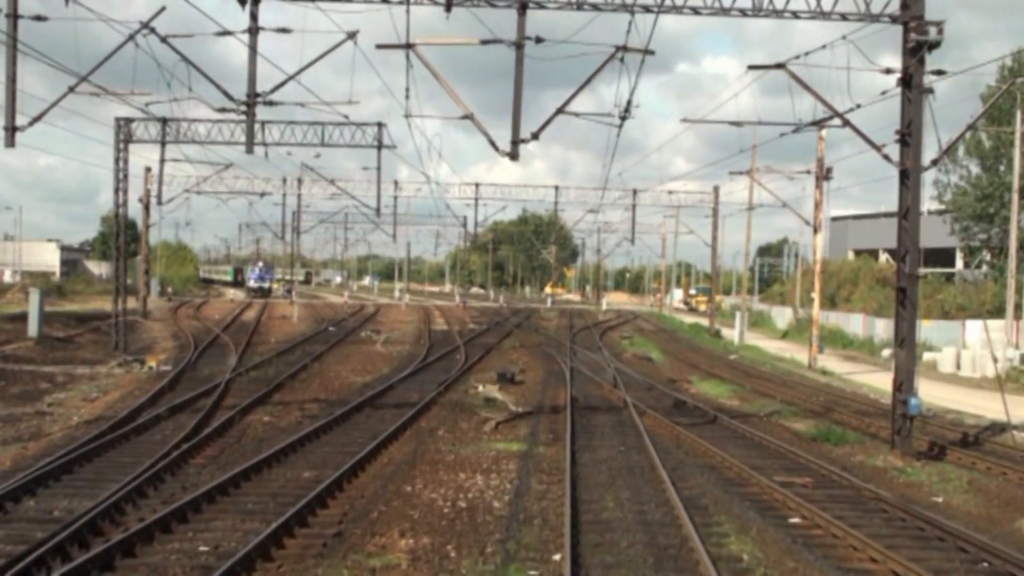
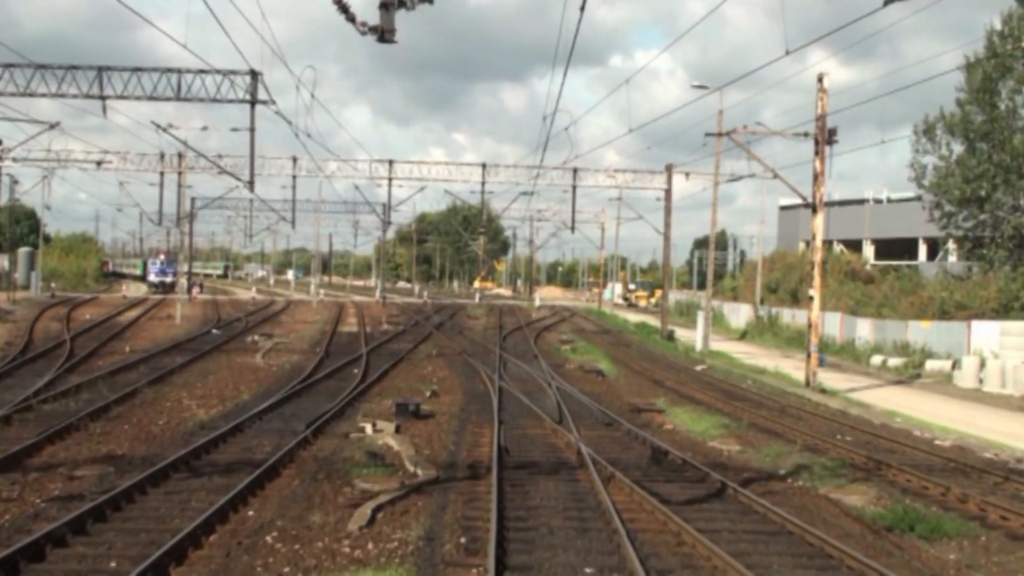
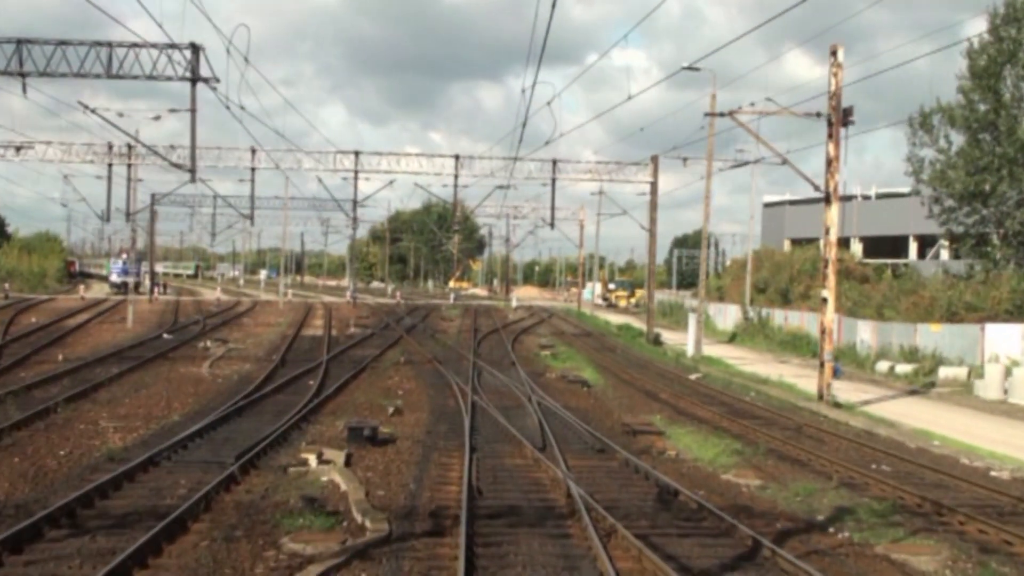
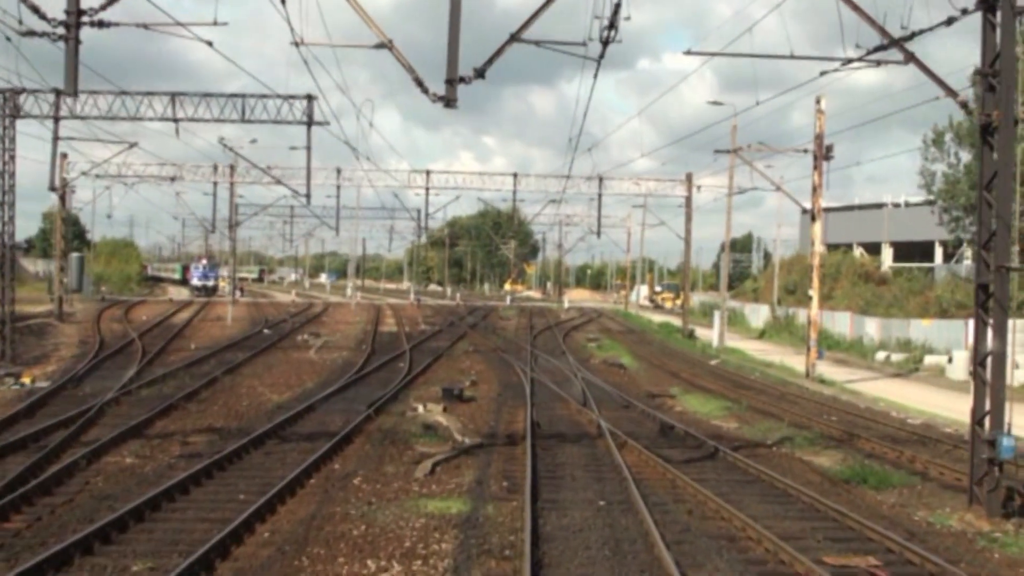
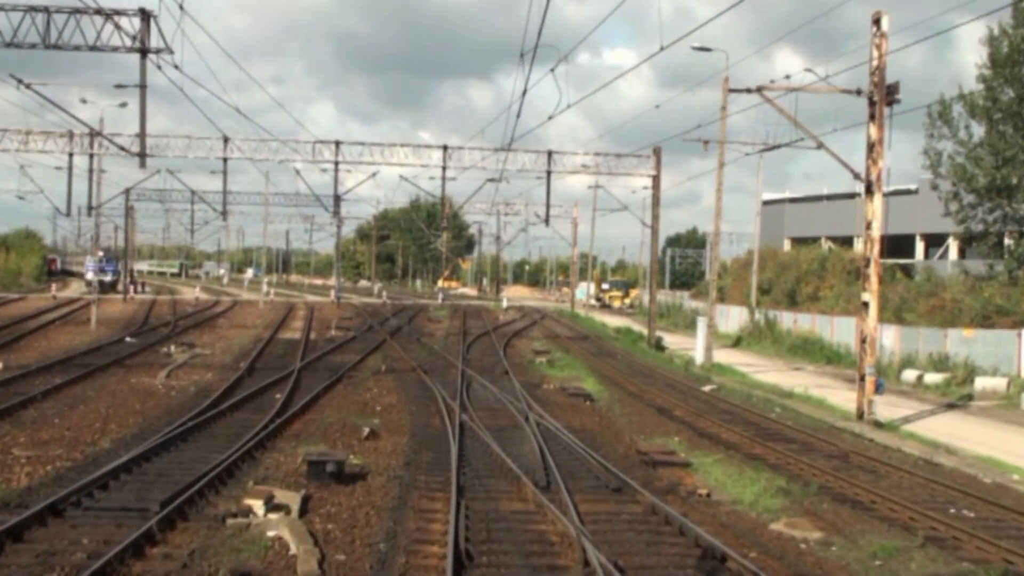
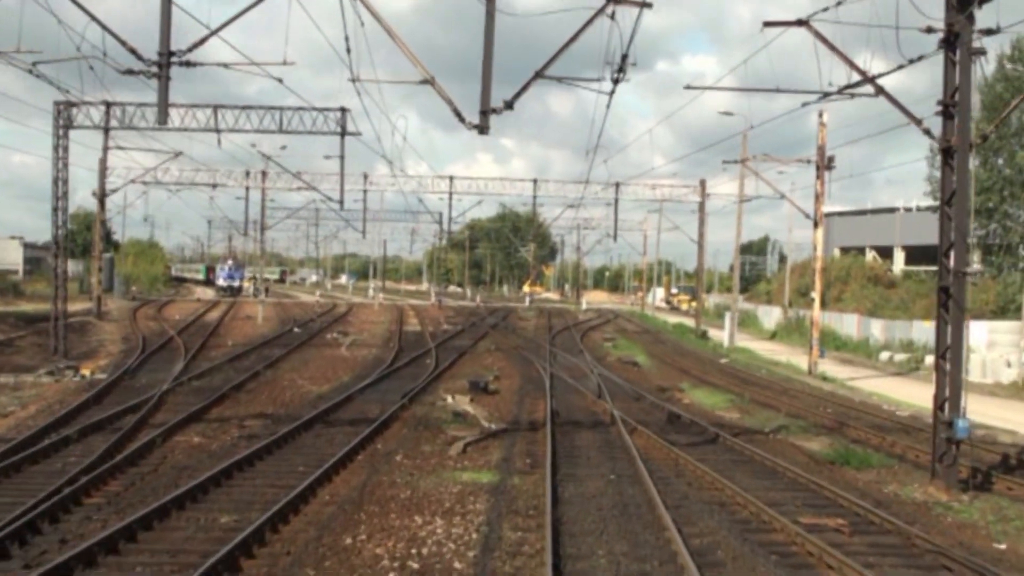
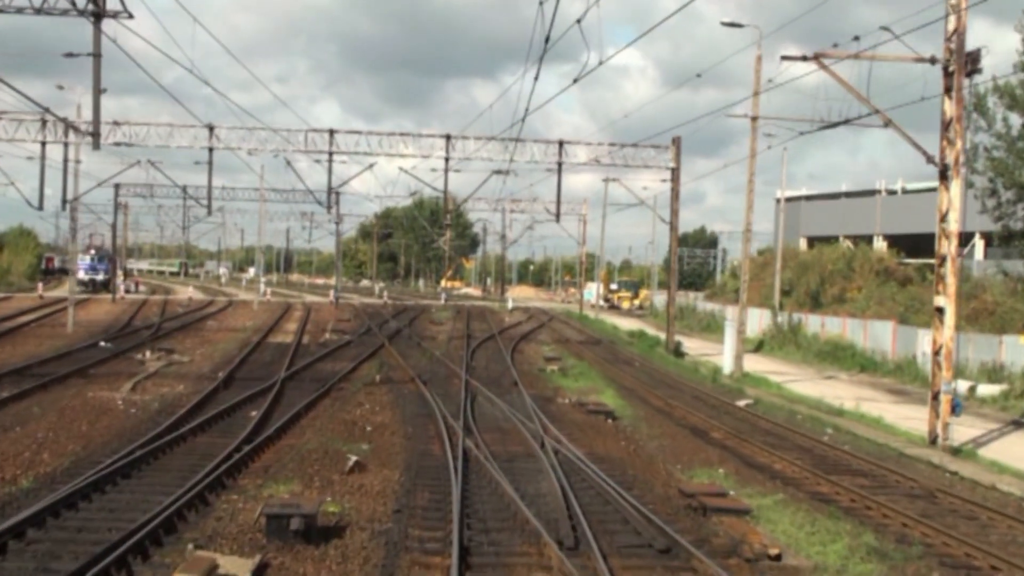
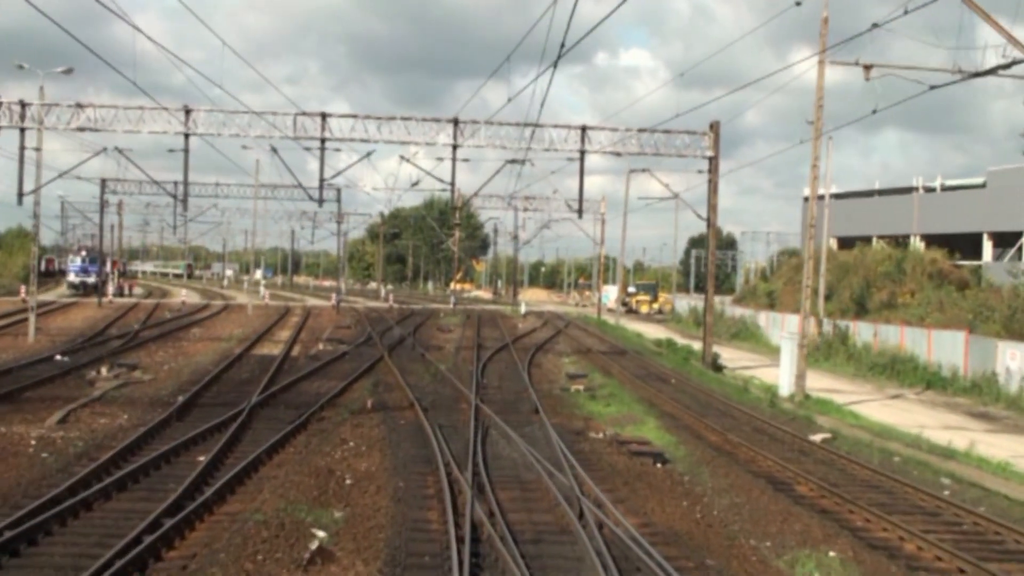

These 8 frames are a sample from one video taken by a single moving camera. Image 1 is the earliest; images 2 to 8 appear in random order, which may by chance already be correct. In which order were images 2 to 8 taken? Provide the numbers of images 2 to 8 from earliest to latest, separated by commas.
6, 4, 2, 3, 5, 7, 8
